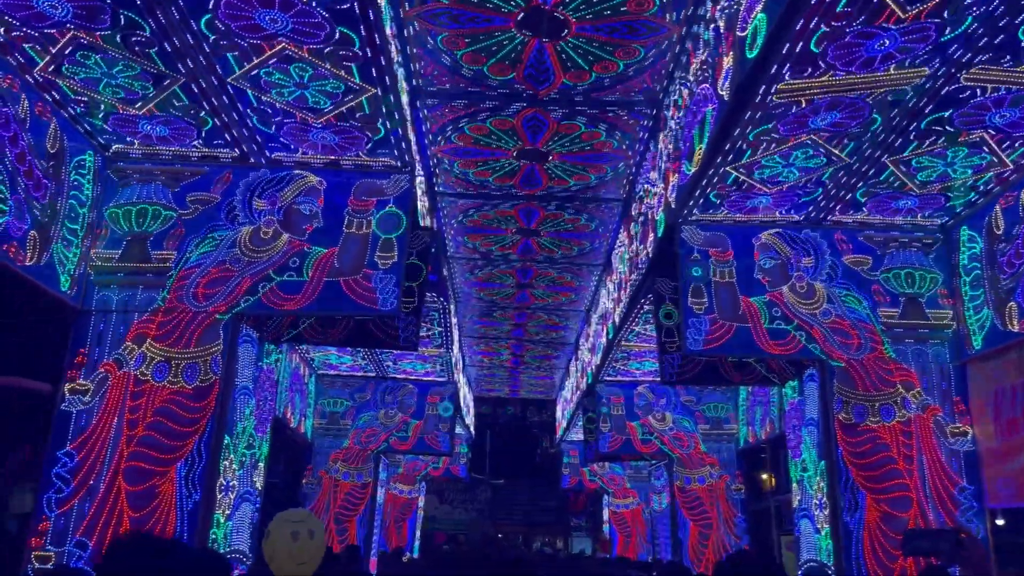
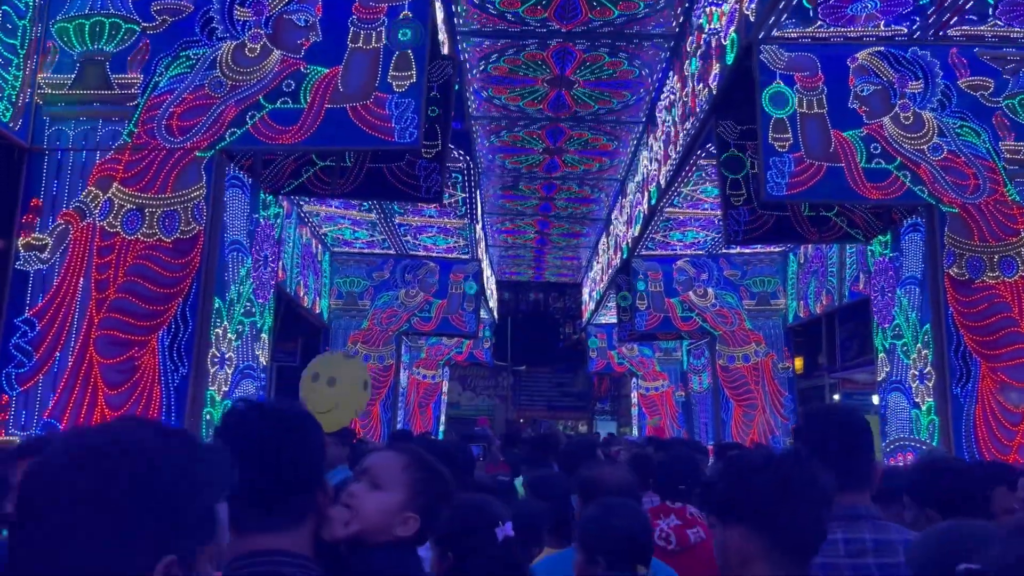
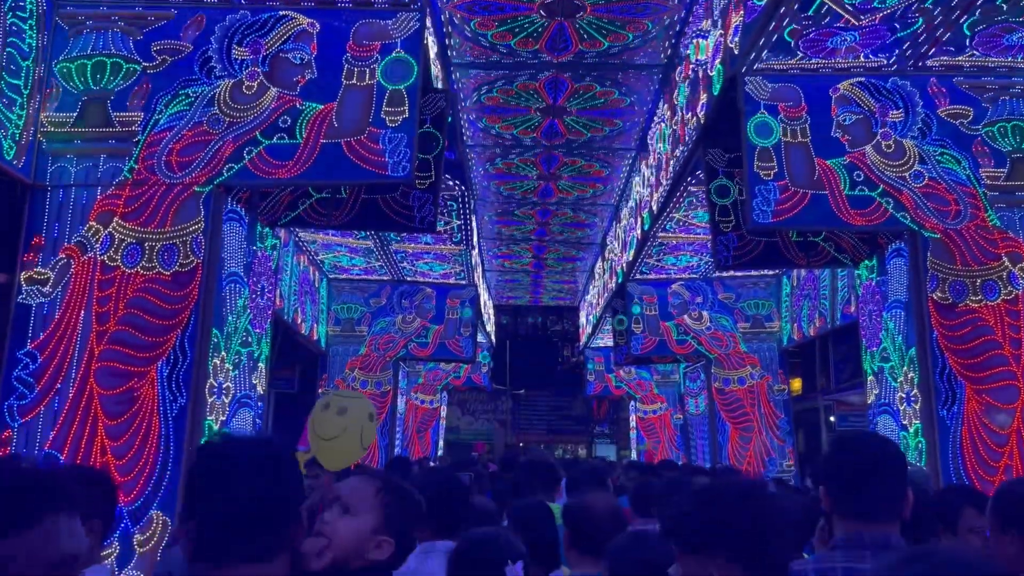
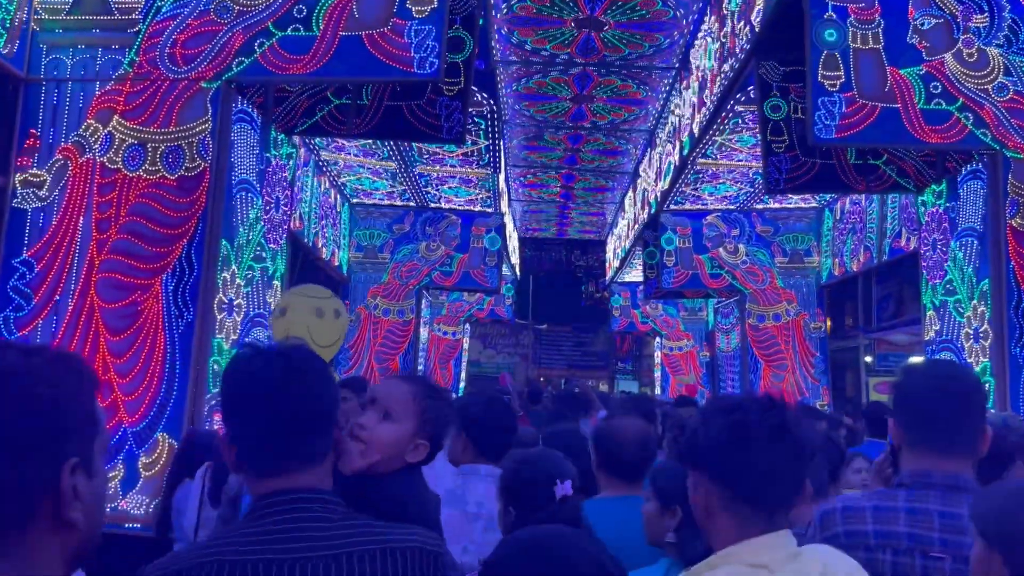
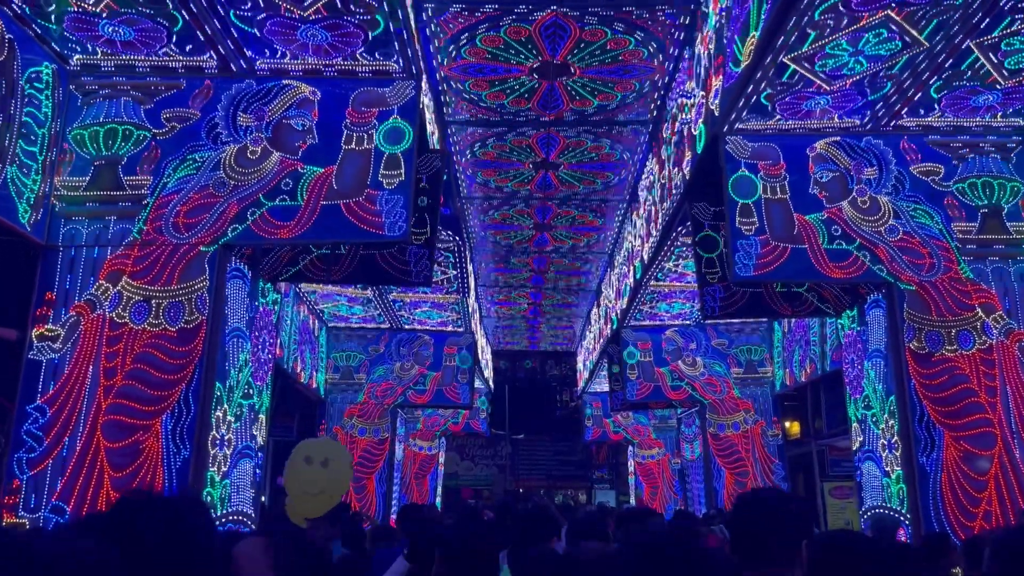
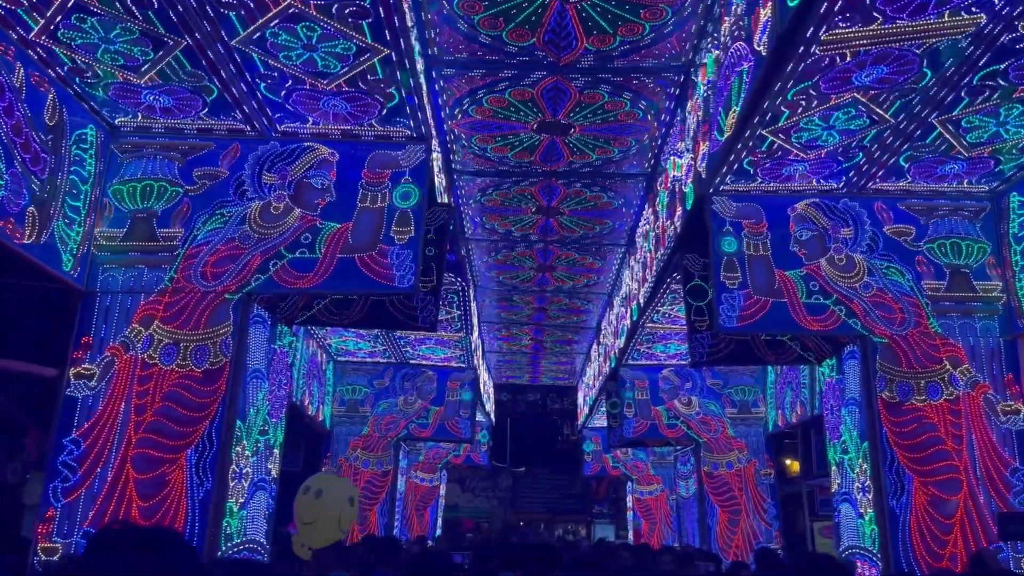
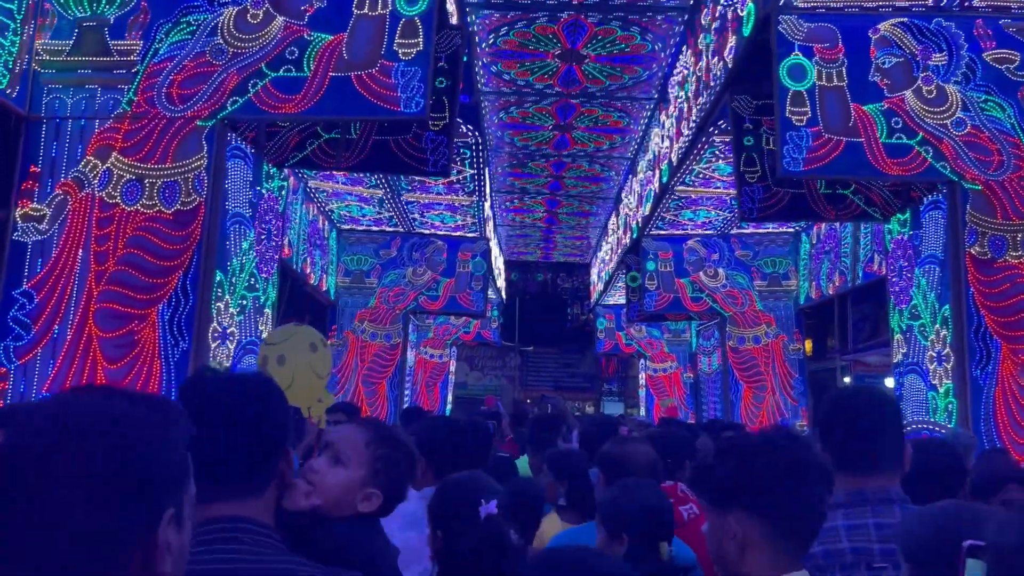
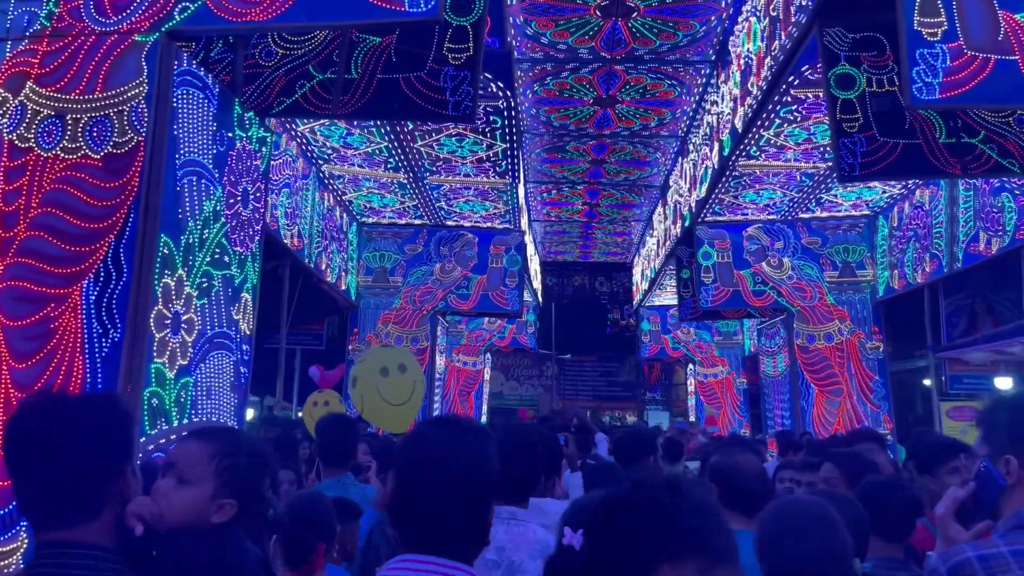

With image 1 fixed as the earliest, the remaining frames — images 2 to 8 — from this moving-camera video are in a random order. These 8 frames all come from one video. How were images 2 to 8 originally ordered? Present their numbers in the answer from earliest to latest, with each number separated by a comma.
6, 5, 3, 2, 7, 4, 8
